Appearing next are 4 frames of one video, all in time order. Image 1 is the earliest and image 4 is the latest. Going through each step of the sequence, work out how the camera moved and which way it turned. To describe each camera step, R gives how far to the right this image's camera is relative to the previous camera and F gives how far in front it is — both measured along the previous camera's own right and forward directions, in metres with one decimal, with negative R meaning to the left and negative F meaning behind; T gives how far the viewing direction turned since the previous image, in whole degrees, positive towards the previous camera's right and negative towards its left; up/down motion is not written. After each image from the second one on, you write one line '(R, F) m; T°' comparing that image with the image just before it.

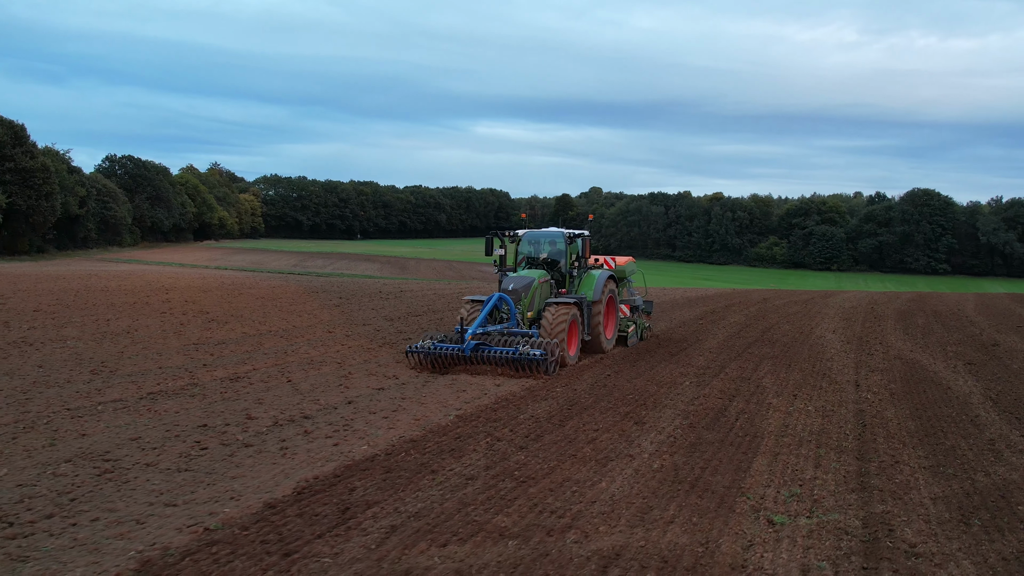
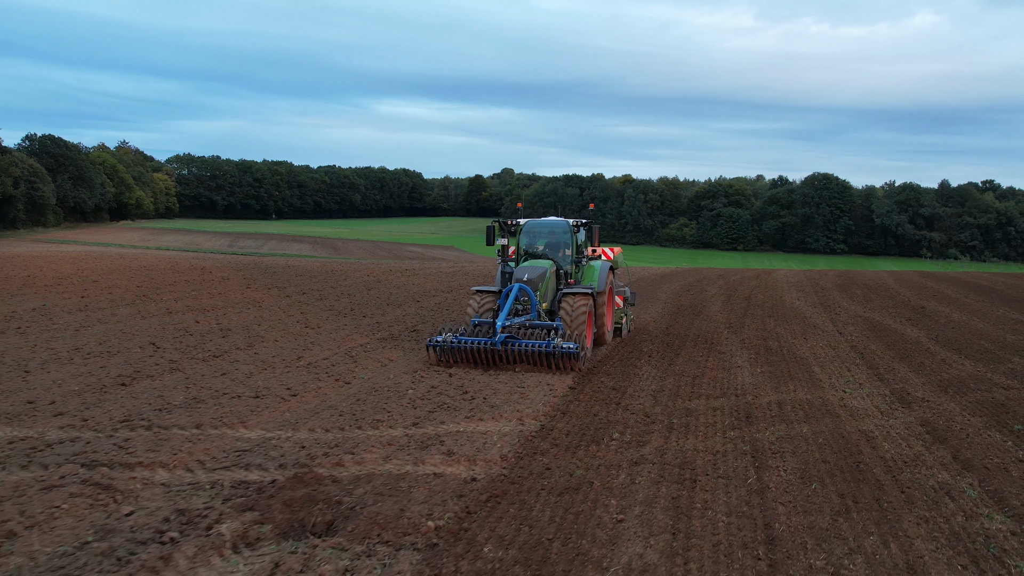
(-2.2, -3.2) m; +6°
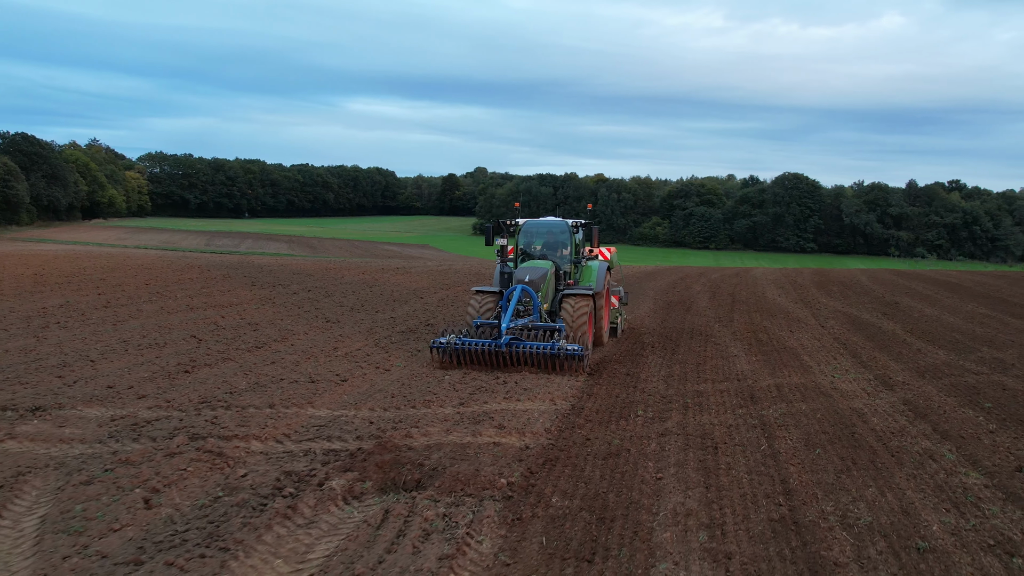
(-0.4, -0.8) m; +2°
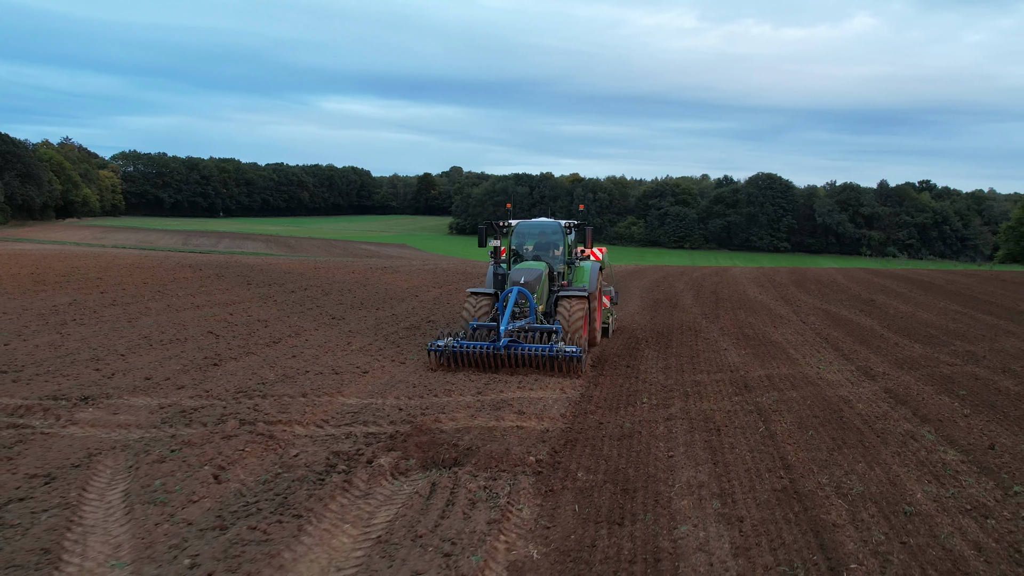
(-0.3, -0.5) m; +1°
